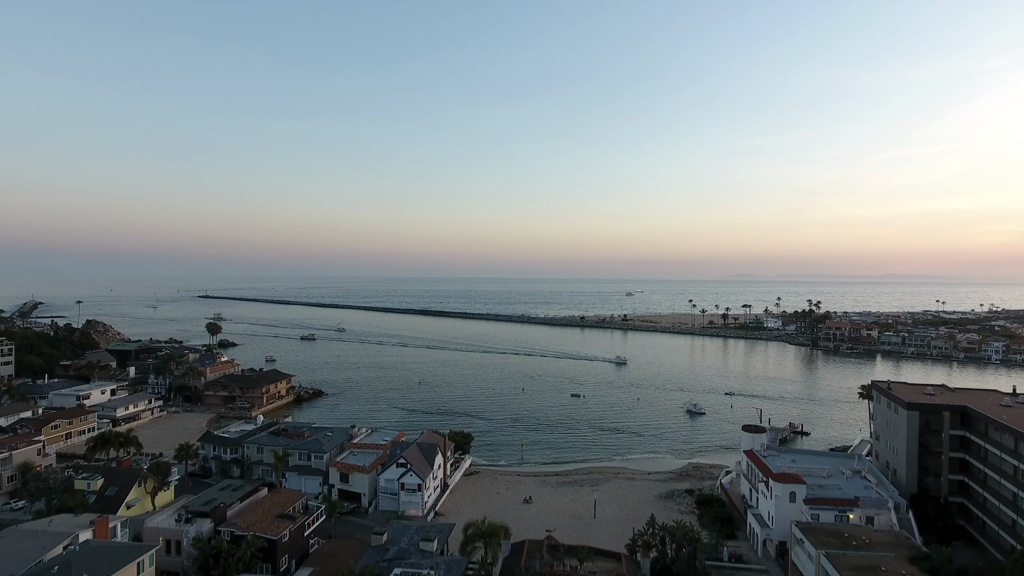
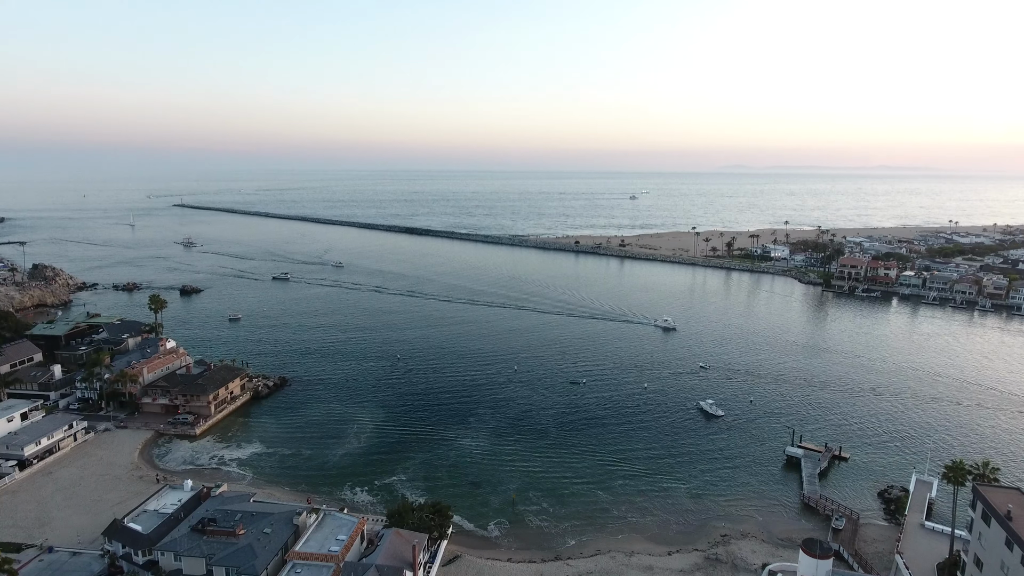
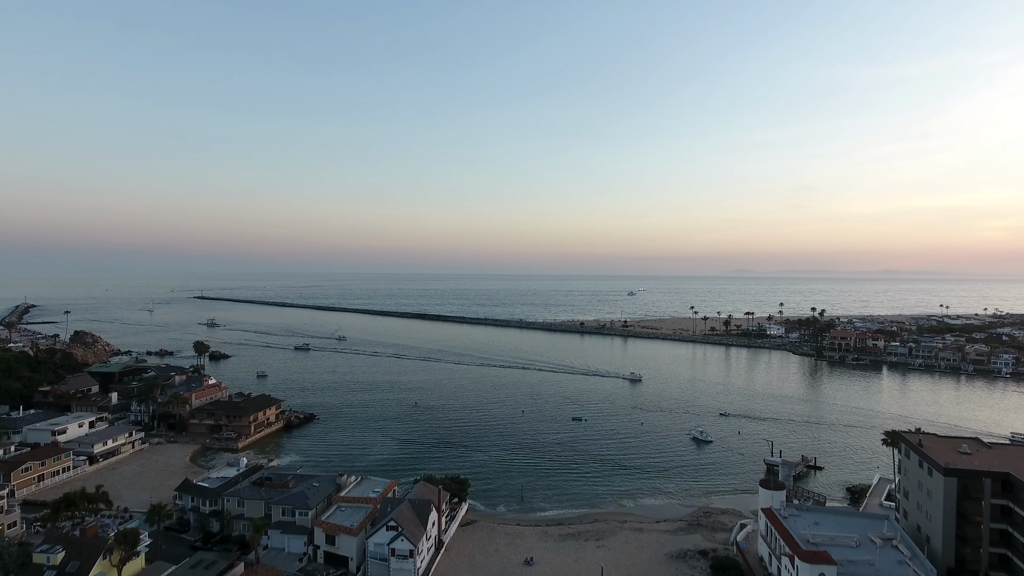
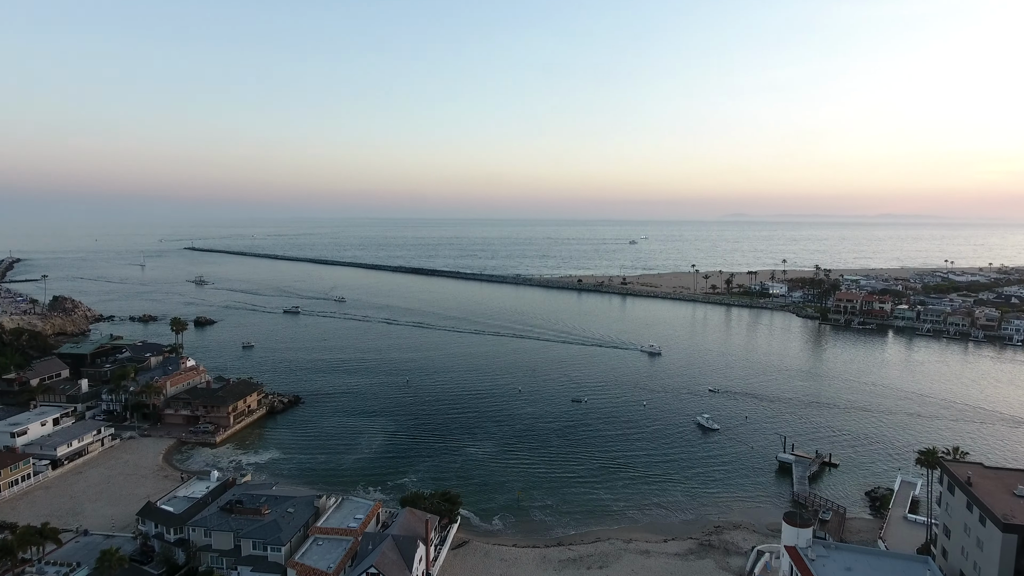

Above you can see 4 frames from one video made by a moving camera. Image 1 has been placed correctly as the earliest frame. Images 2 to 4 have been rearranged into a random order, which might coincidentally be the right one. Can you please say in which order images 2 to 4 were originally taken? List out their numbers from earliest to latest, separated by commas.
3, 4, 2
